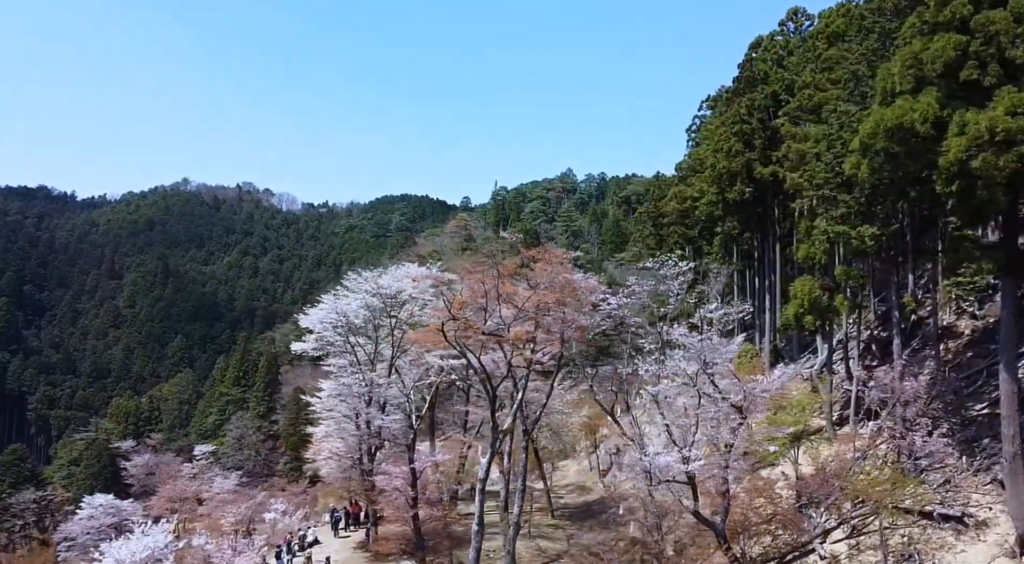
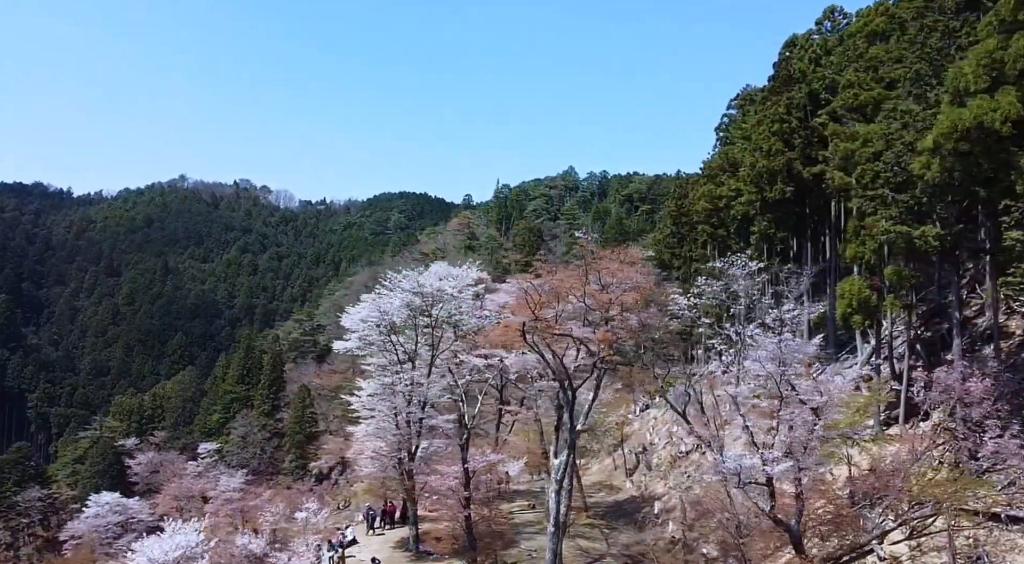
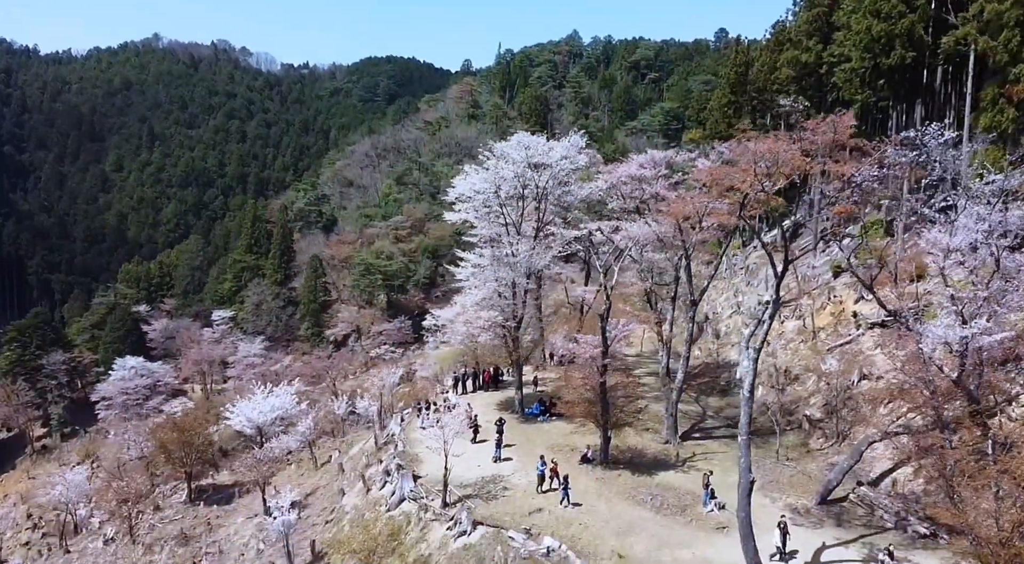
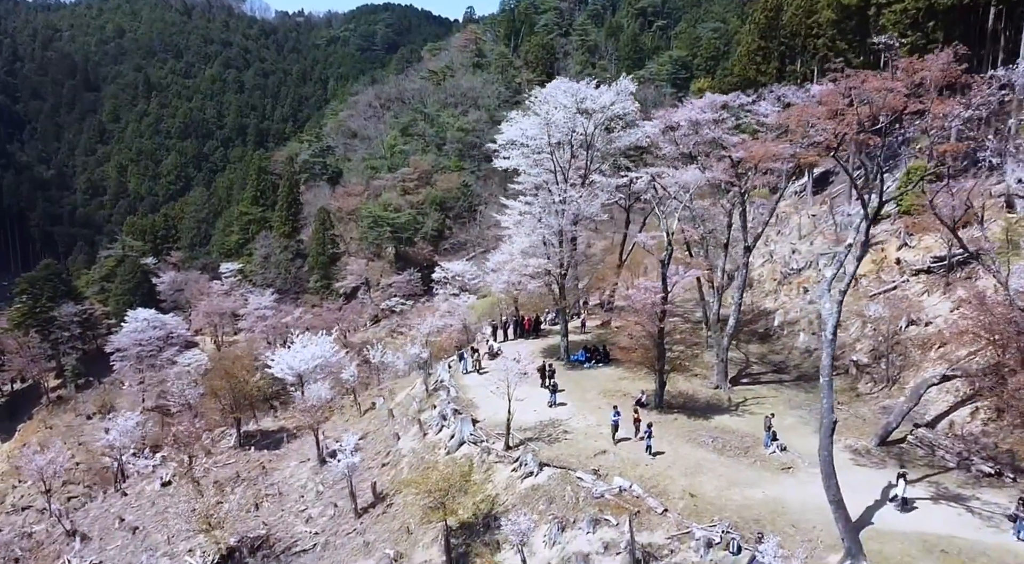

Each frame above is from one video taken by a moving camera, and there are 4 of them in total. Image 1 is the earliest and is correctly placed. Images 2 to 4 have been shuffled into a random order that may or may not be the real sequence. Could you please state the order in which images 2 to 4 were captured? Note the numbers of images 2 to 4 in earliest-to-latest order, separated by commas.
2, 3, 4
